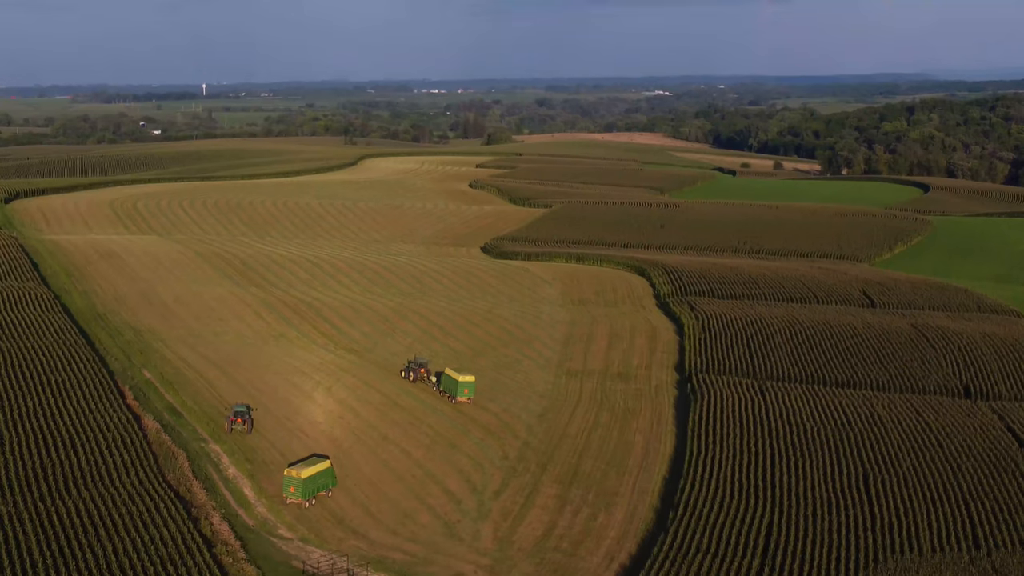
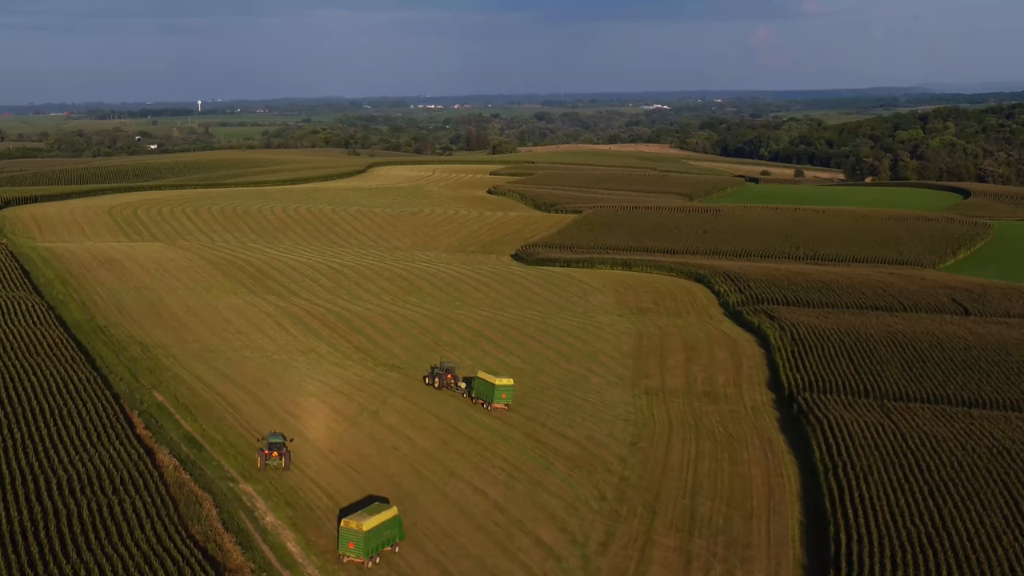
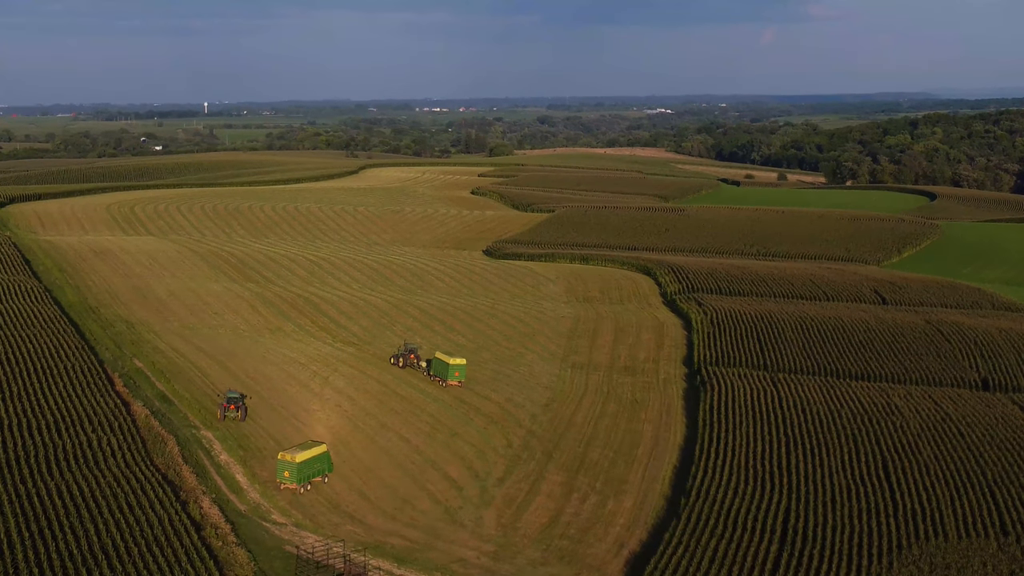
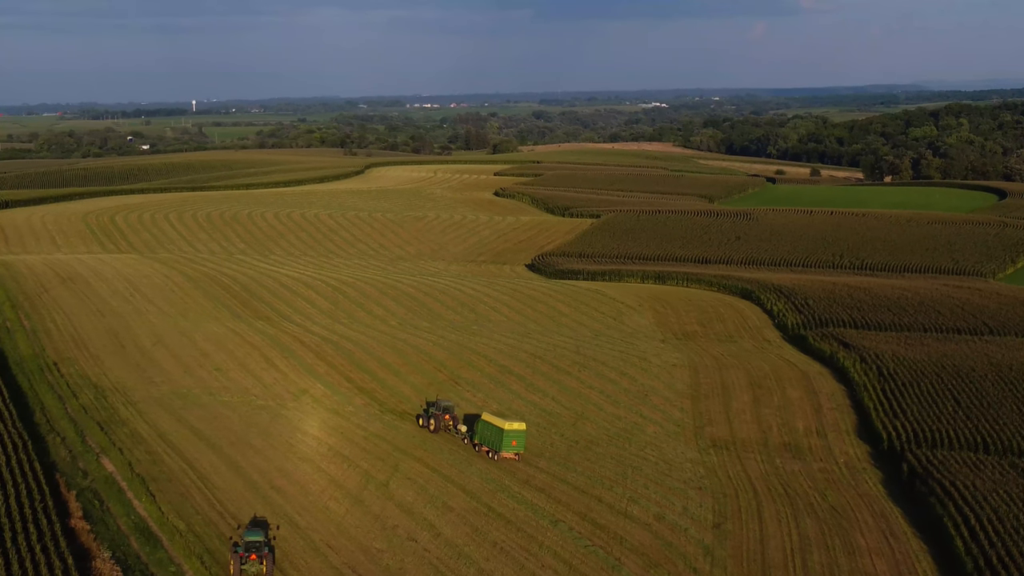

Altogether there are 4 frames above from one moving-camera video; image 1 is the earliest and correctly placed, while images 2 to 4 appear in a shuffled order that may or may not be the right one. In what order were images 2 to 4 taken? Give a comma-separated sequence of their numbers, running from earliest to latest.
3, 2, 4
